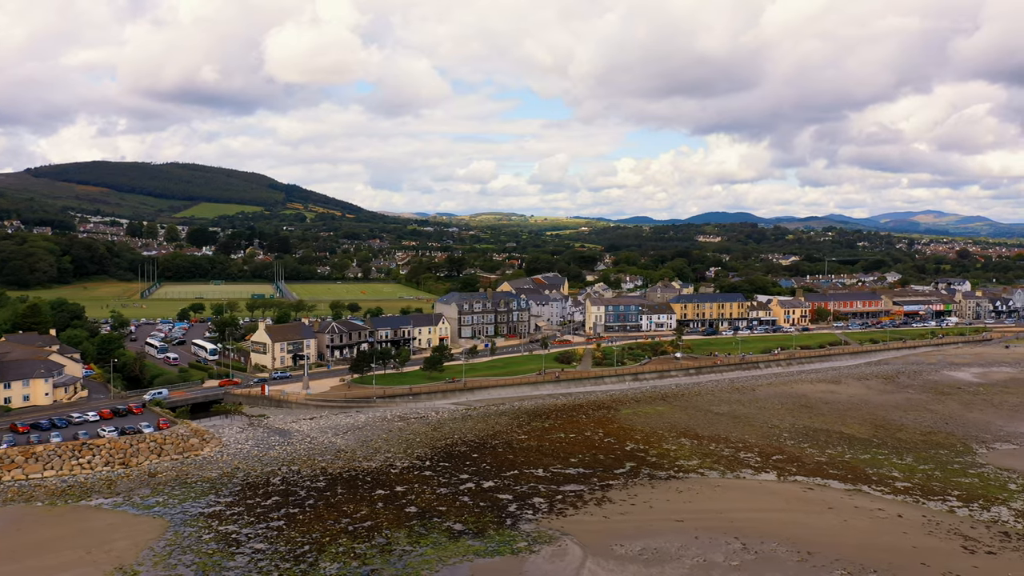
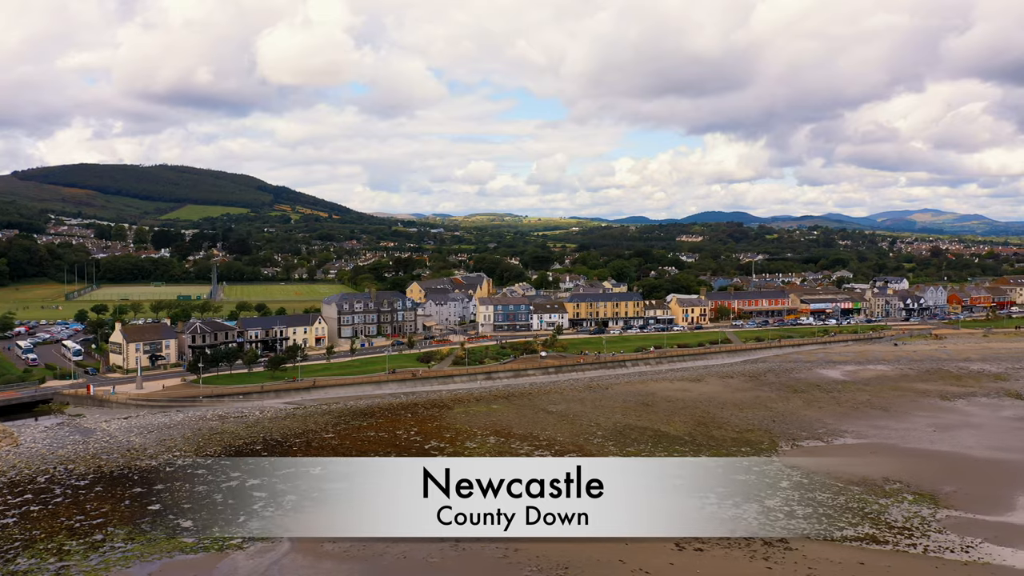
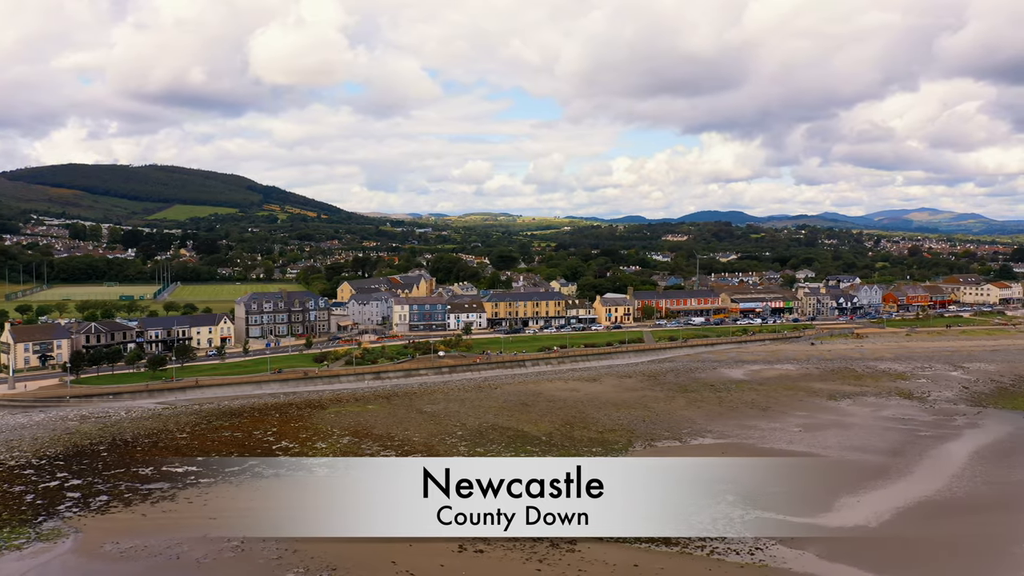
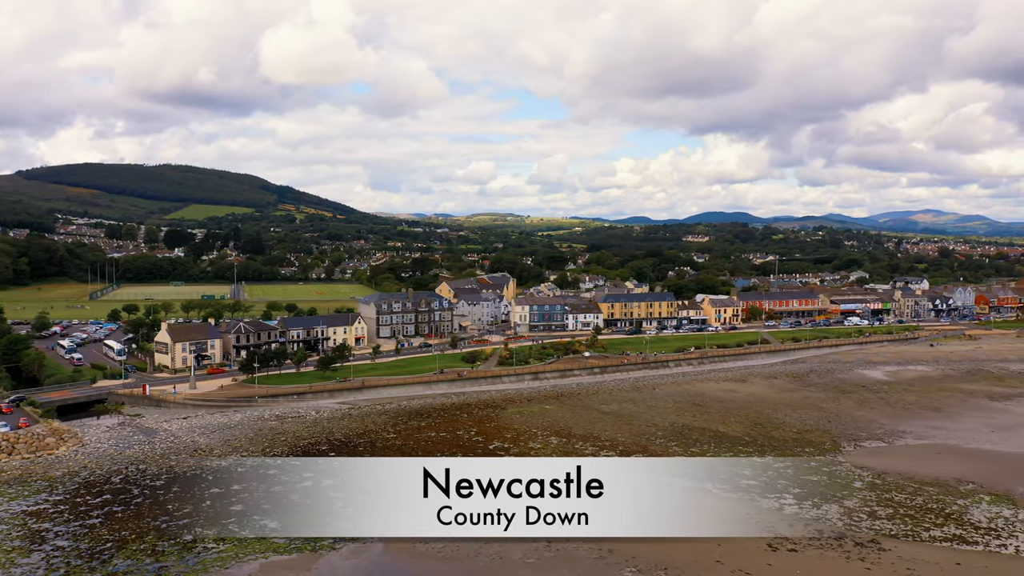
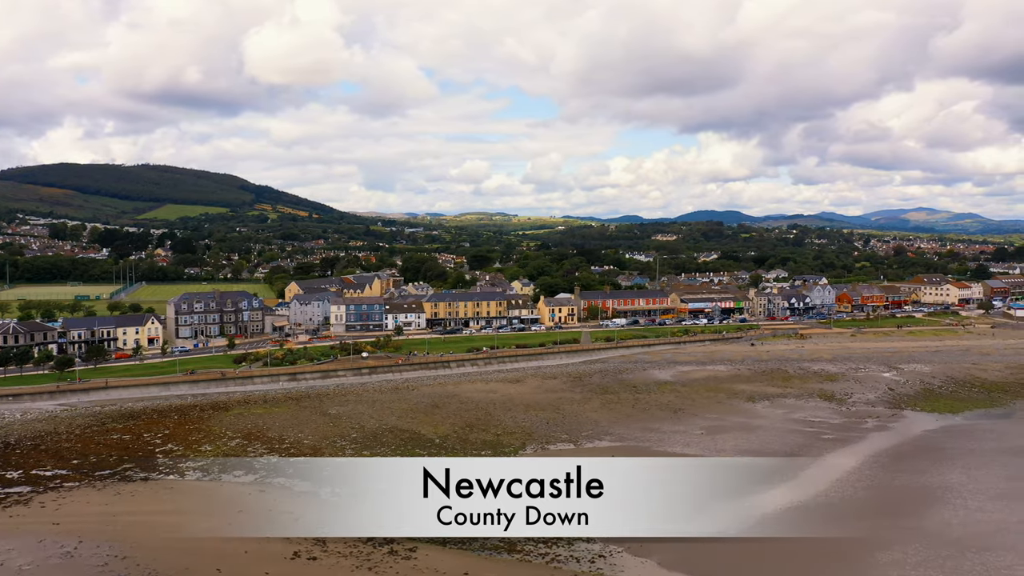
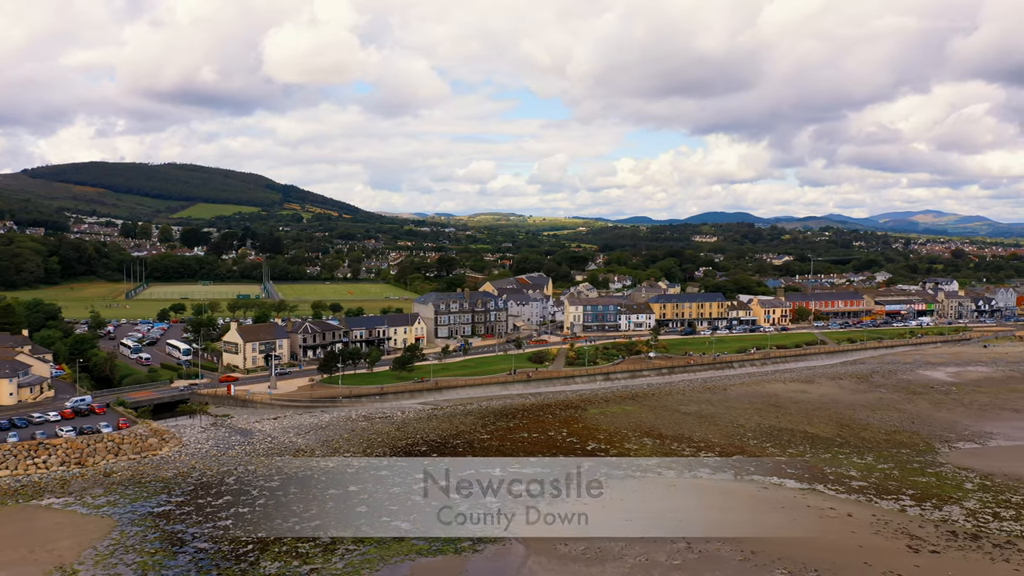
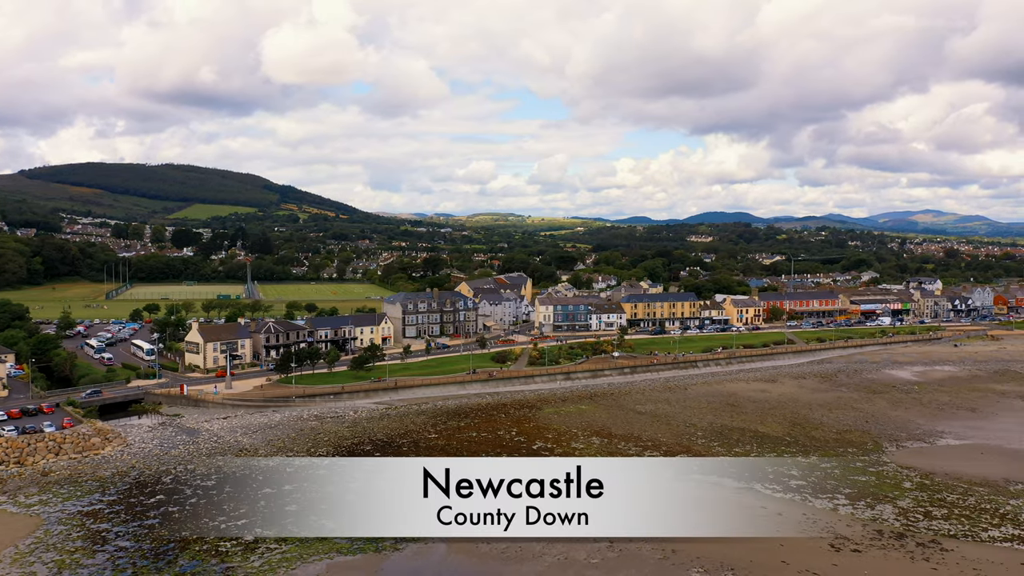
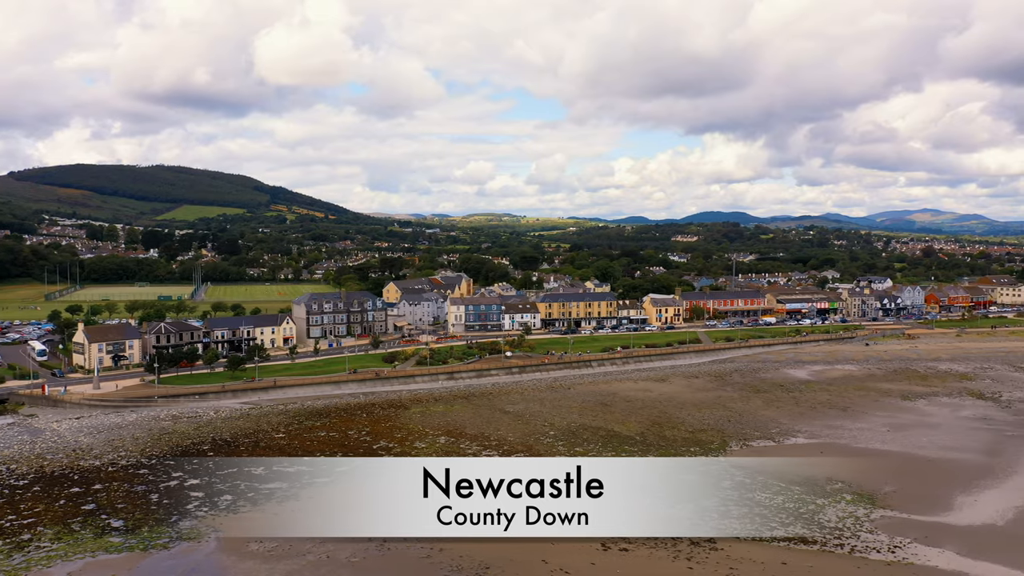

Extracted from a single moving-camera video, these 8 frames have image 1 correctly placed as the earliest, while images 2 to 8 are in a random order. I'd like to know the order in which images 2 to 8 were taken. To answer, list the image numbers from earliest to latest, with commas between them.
6, 7, 4, 2, 8, 3, 5
